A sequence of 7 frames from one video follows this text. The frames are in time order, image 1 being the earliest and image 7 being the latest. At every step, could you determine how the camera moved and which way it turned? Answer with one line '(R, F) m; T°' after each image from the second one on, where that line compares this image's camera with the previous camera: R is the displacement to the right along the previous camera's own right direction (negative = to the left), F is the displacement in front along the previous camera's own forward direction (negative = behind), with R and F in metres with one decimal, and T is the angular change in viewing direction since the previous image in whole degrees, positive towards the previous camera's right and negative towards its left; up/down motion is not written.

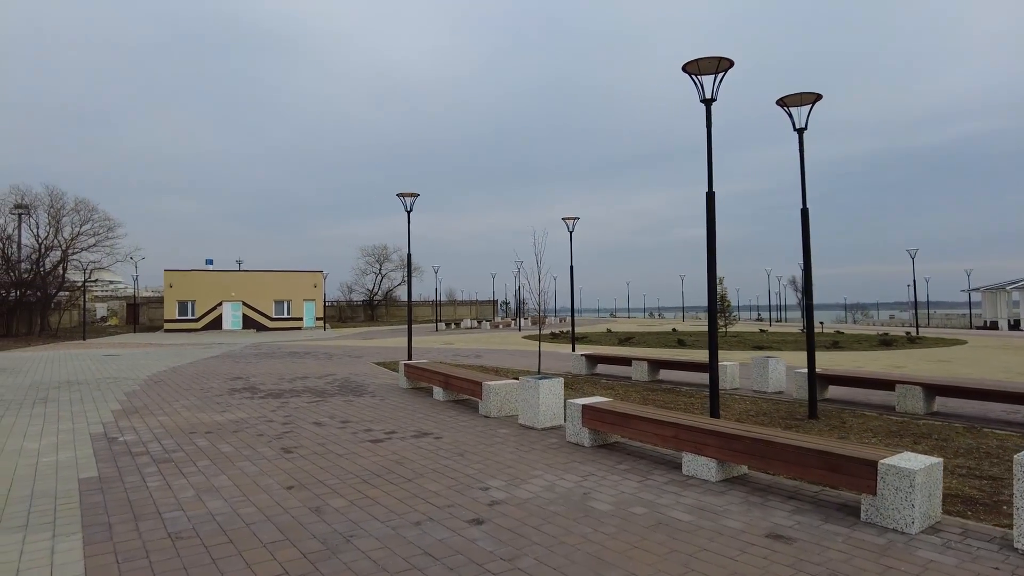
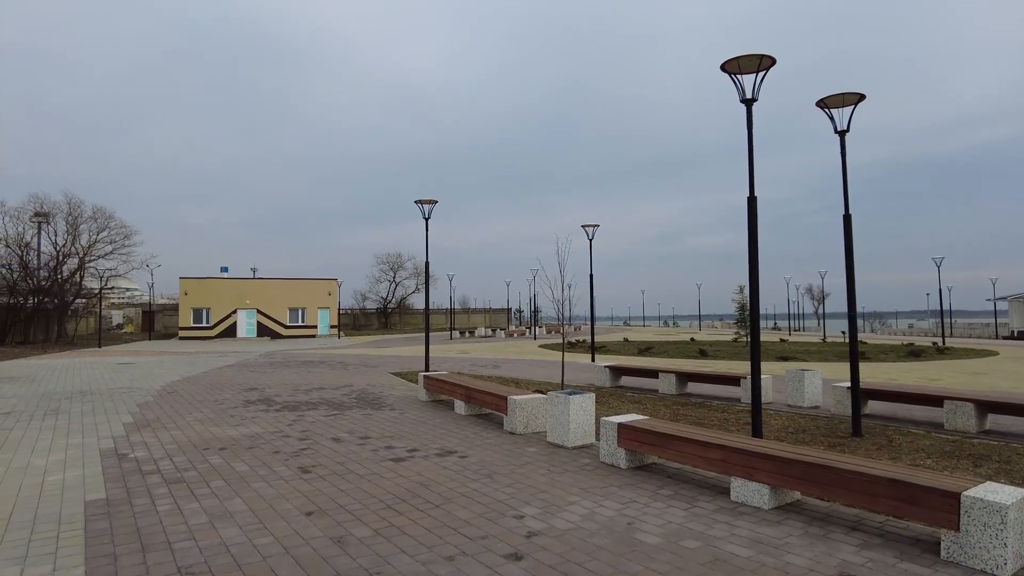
(-0.2, +0.4) m; -1°
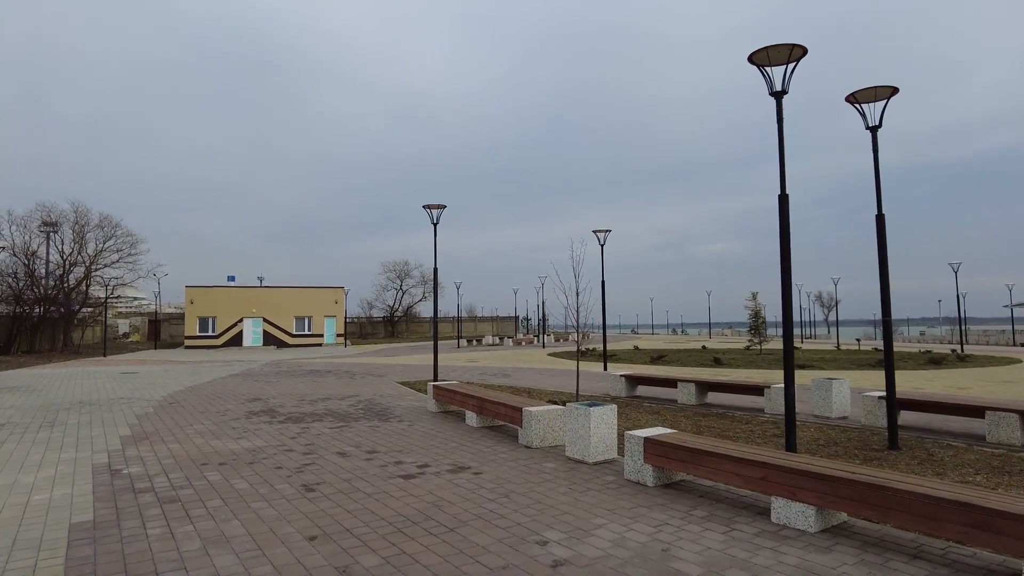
(-0.1, +0.4) m; -1°
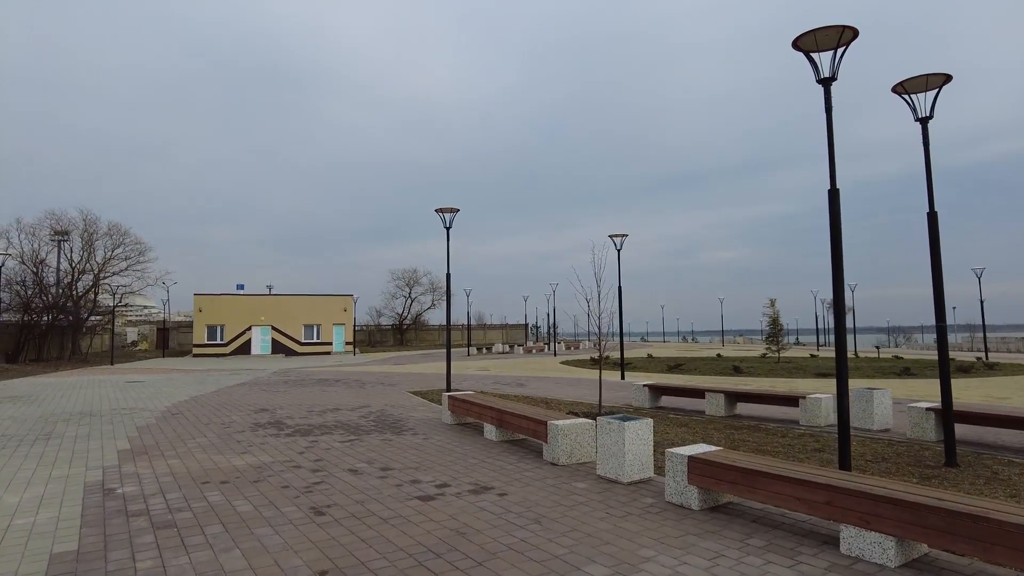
(-0.2, +0.5) m; -1°
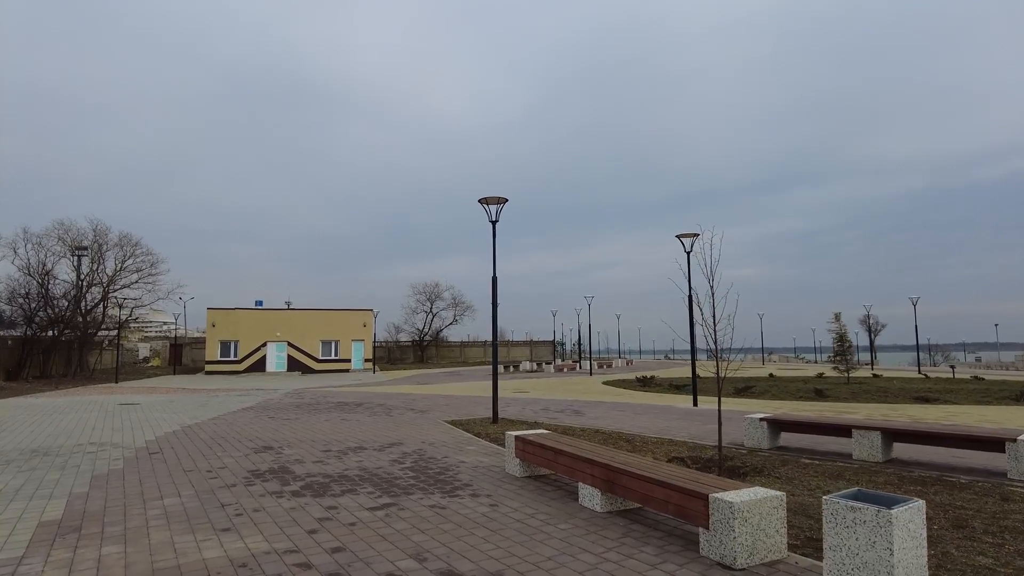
(-0.8, +2.6) m; -1°
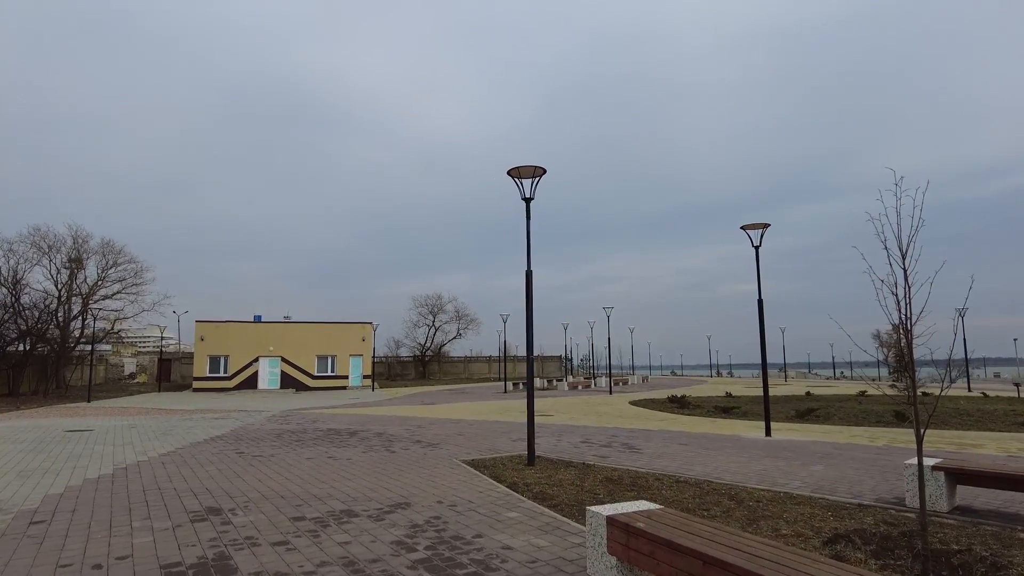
(-0.5, +2.8) m; 0°
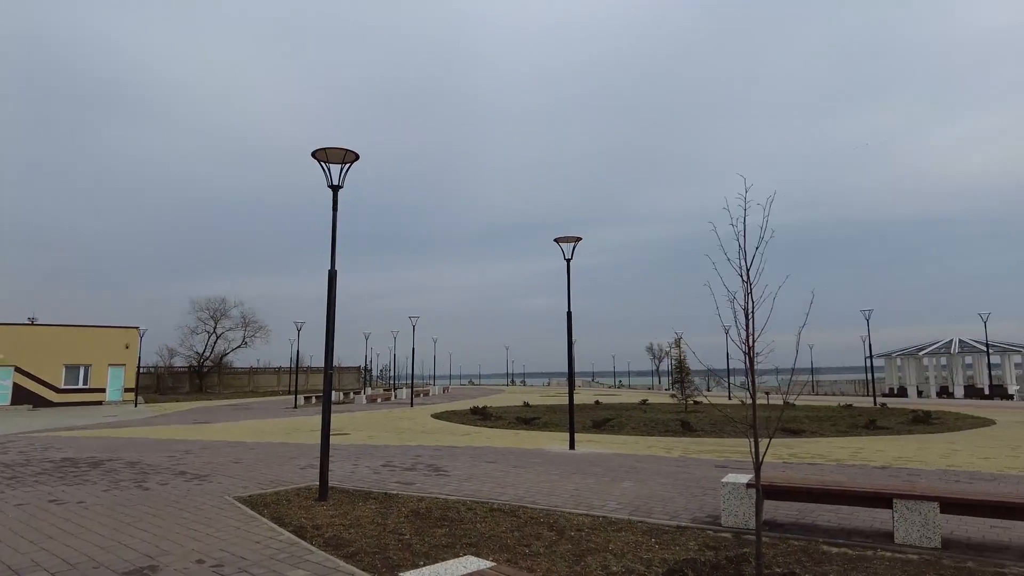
(0.0, +1.0) m; +17°
